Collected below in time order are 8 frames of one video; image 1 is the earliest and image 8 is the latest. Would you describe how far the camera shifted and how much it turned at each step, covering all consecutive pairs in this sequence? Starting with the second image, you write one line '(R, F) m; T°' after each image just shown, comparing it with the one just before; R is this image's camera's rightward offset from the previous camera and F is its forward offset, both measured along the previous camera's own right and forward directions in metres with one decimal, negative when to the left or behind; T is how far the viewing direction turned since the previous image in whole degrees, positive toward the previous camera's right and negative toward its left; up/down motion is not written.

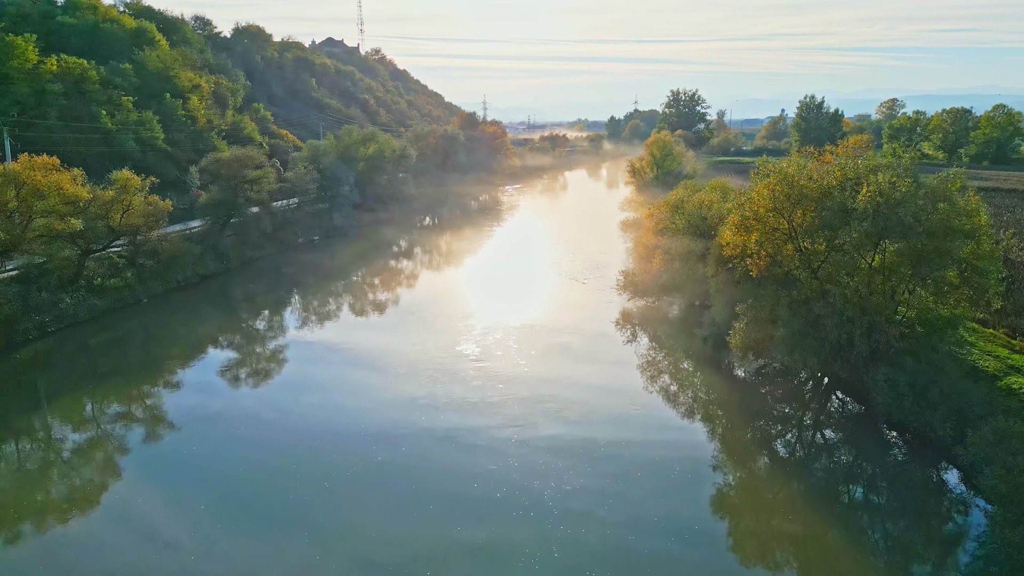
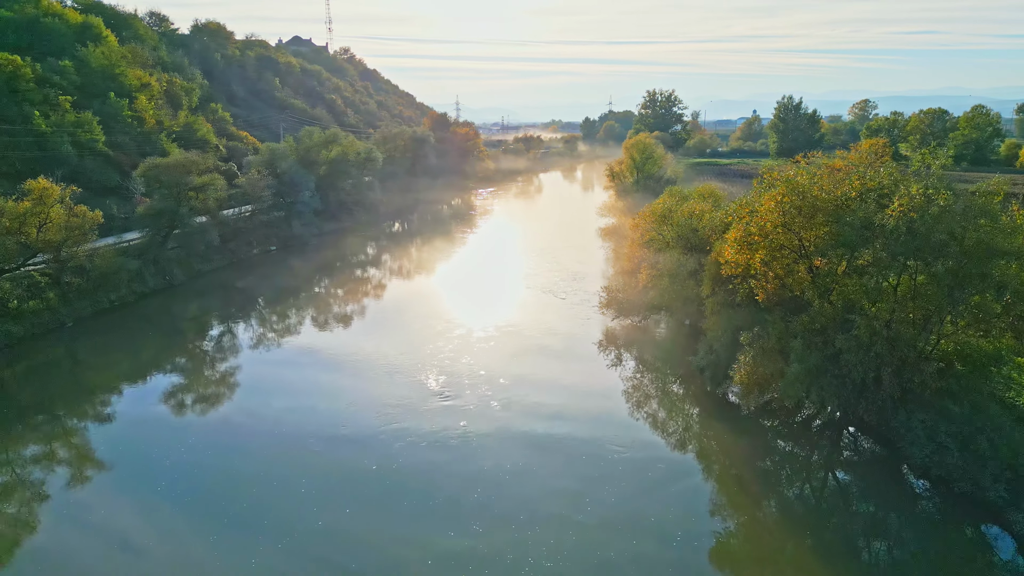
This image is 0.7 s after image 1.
(+0.2, +3.2) m; +2°
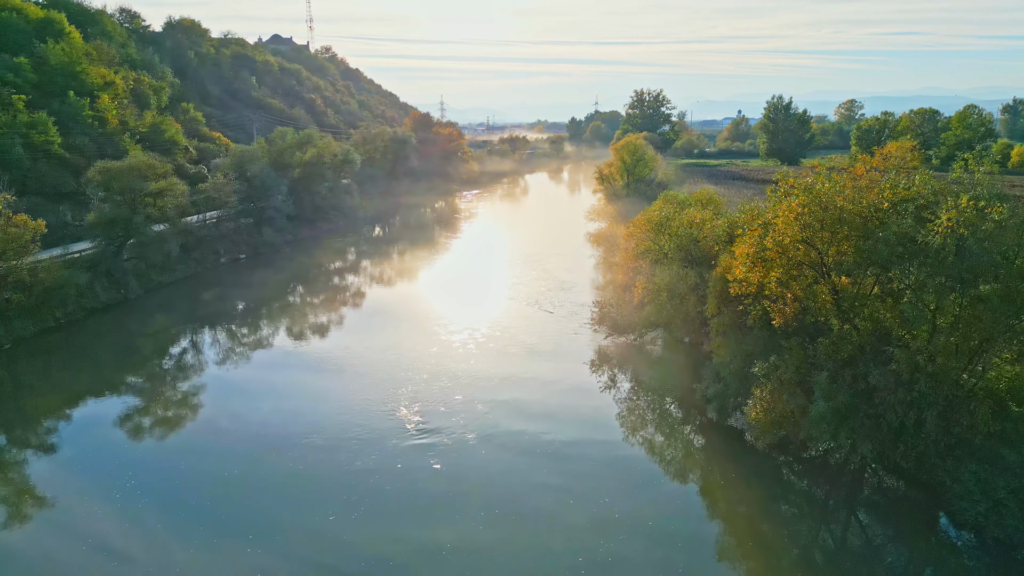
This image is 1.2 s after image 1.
(+0.1, +2.5) m; +1°
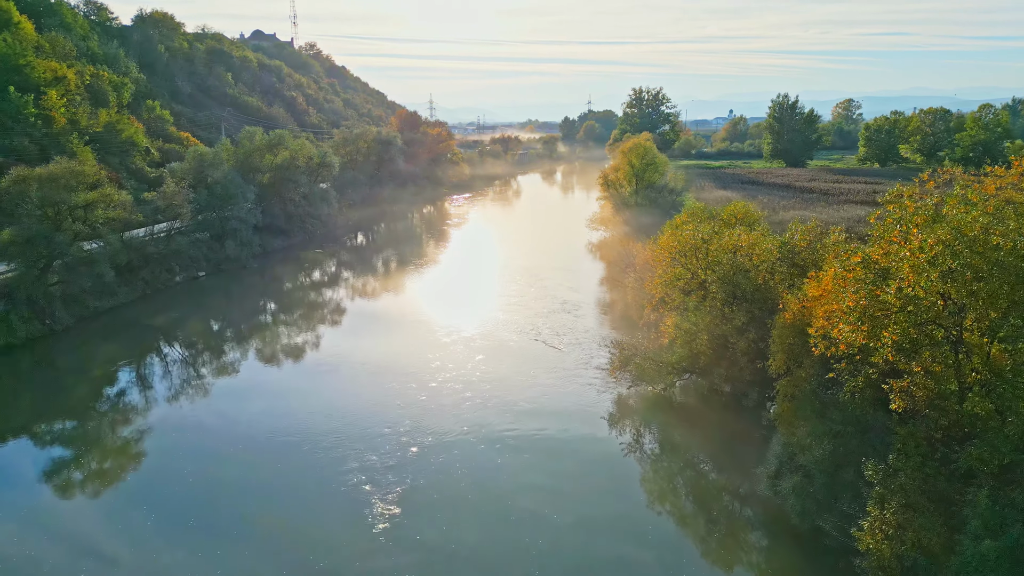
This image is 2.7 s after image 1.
(-0.3, +5.1) m; +1°
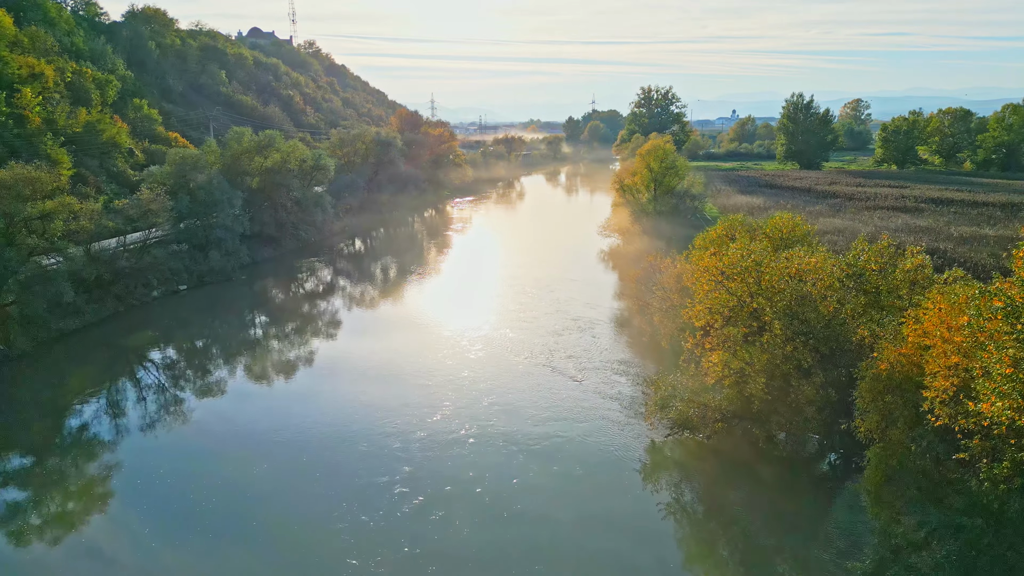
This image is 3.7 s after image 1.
(-0.4, +3.3) m; 0°
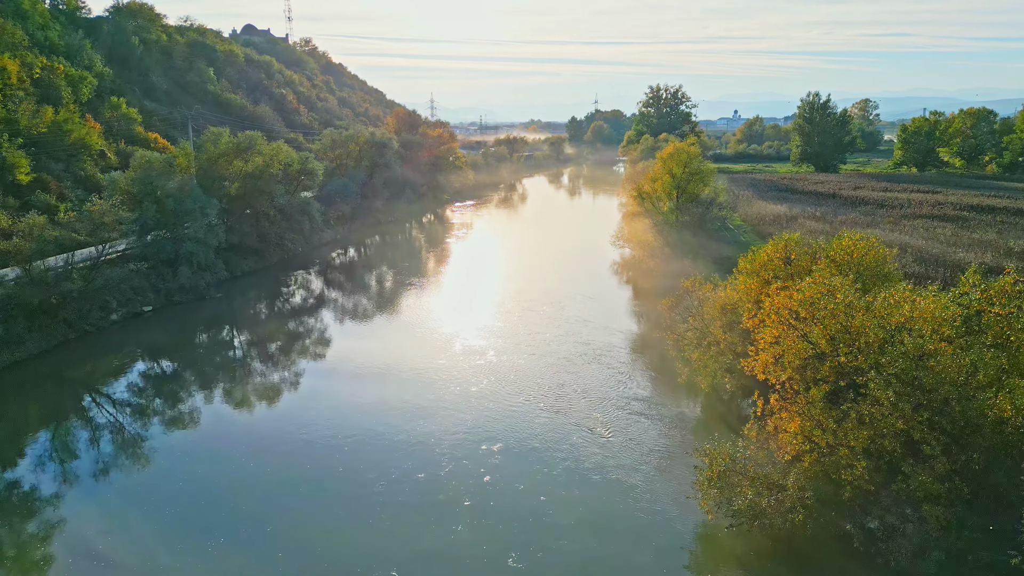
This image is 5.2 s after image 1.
(-0.3, +4.1) m; 0°
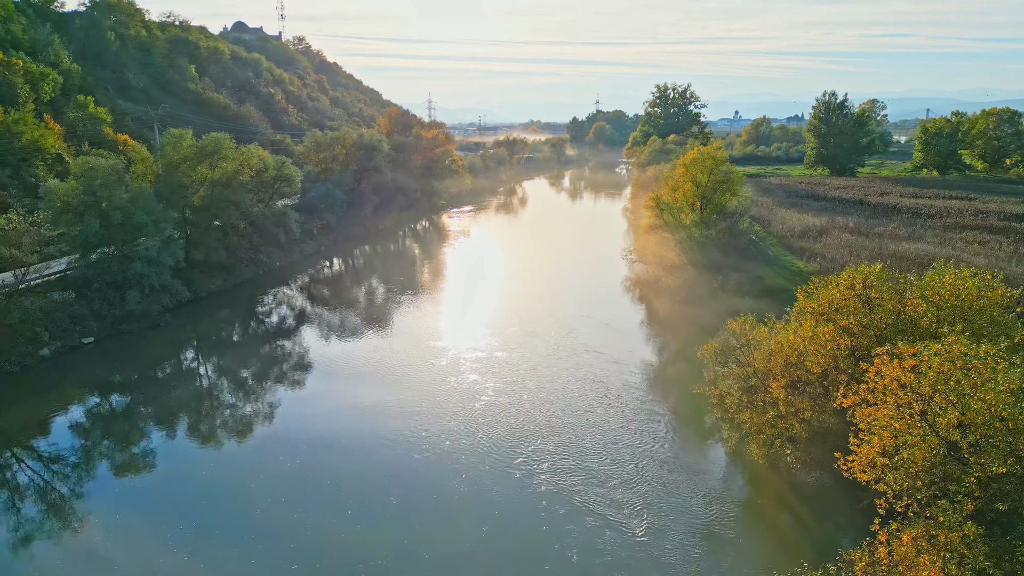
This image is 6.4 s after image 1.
(-0.1, +4.4) m; 0°
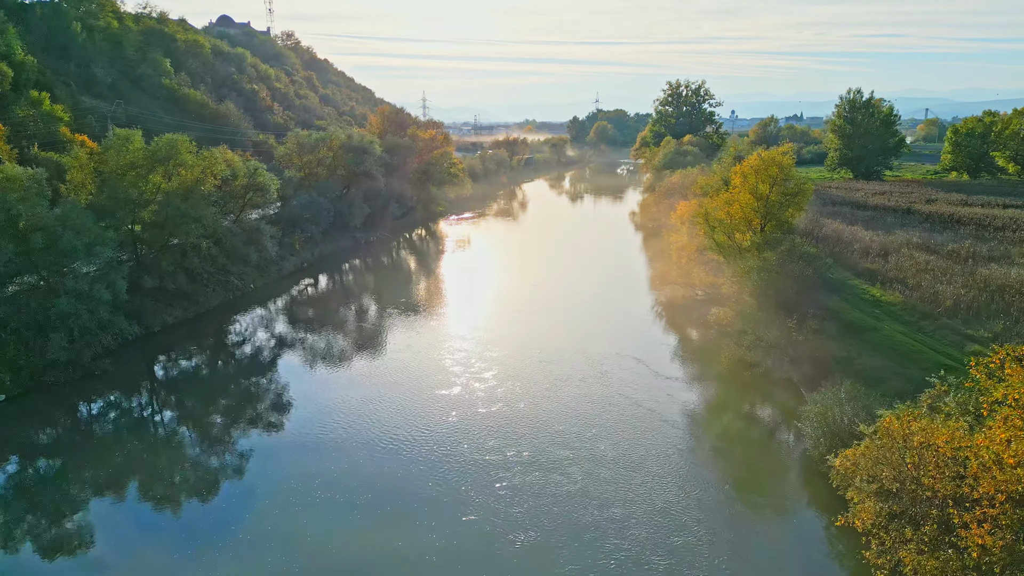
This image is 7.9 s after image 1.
(-0.9, +5.7) m; 0°
